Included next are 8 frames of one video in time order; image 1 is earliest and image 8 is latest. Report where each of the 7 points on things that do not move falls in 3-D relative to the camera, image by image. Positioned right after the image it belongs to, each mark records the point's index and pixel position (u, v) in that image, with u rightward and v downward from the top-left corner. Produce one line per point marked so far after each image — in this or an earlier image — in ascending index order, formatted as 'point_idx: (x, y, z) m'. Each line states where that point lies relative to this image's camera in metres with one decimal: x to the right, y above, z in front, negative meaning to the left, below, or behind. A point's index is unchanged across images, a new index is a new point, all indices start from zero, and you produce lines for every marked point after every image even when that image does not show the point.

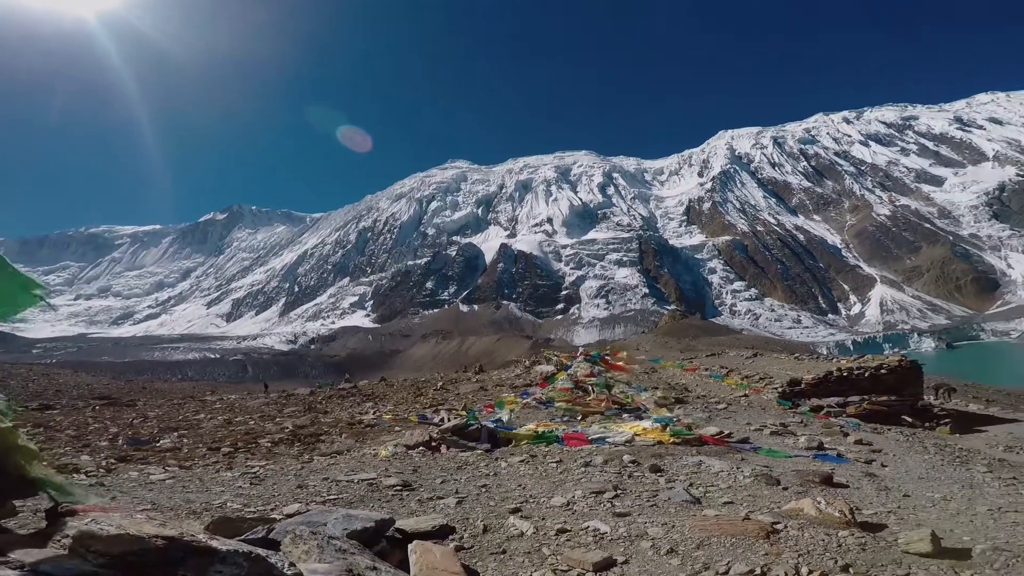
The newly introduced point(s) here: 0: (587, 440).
0: (+2.4, -4.3, +15.7) m
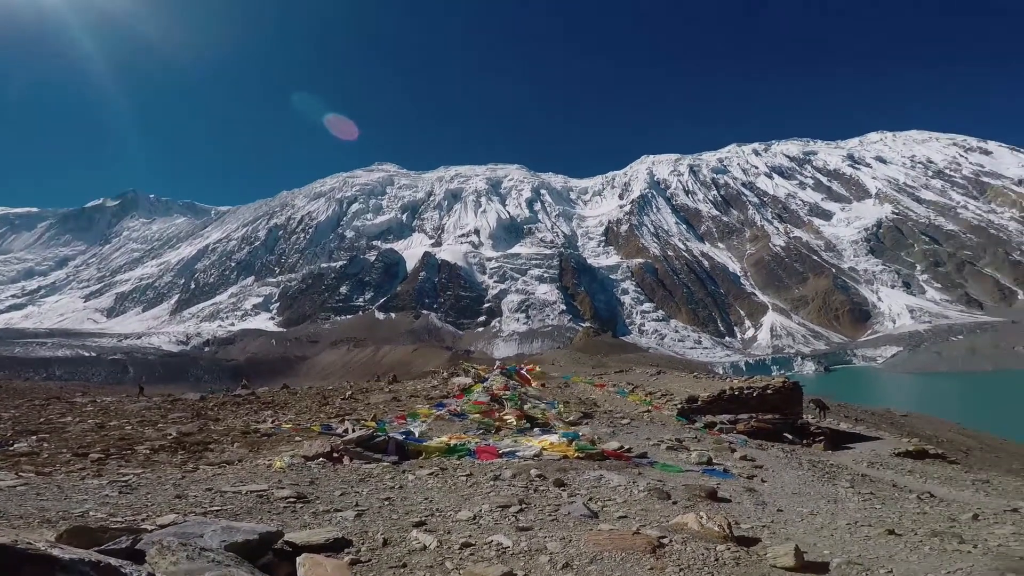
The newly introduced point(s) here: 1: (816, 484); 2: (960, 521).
0: (-0.4, -4.7, +15.8) m
1: (+8.1, -5.1, +14.7) m
2: (+9.1, -4.8, +11.4) m
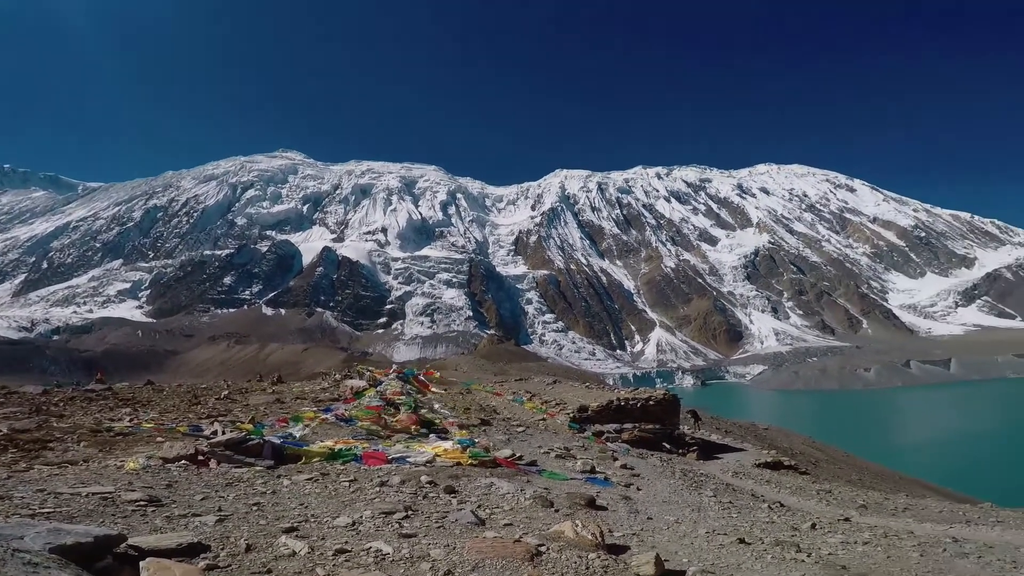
0: (-3.6, -4.7, +15.4) m
1: (+4.9, -5.7, +15.5) m
2: (+6.4, -5.4, +12.4) m
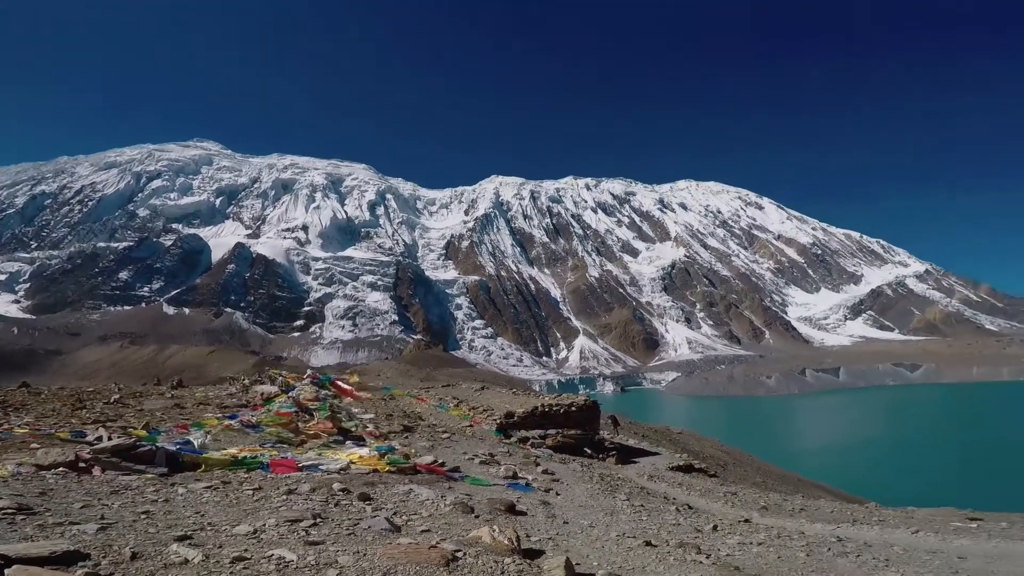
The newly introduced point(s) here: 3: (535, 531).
0: (-5.8, -4.7, +14.7) m
1: (+2.5, -5.9, +15.8) m
2: (+4.4, -5.6, +12.9) m
3: (+0.5, -5.4, +12.6) m
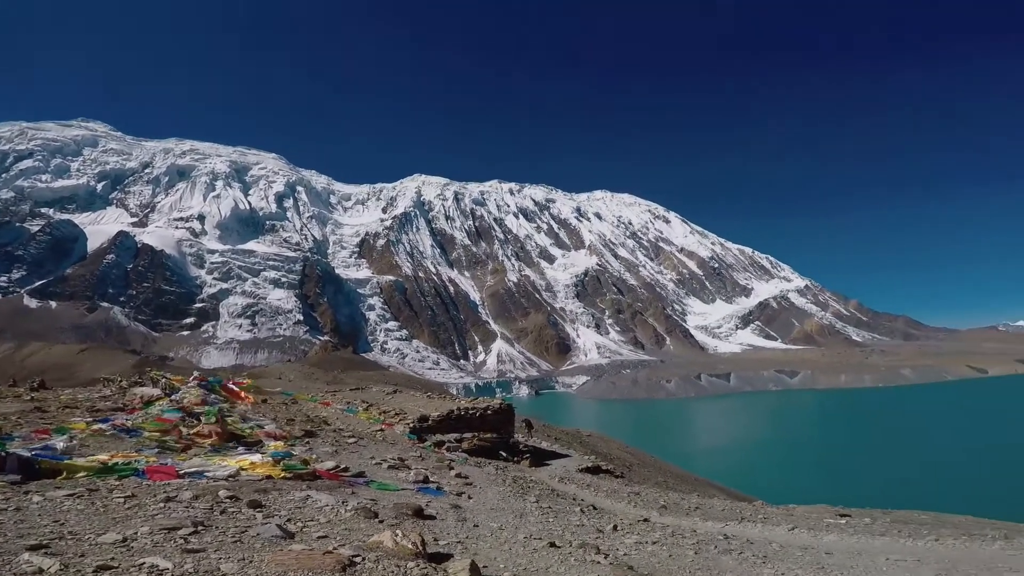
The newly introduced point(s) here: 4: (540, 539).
0: (-8.2, -4.6, +13.7) m
1: (-0.1, -6.0, +15.9) m
2: (+2.1, -5.8, +13.2) m
3: (-1.7, -5.5, +12.4) m
4: (+0.5, -5.7, +12.8) m
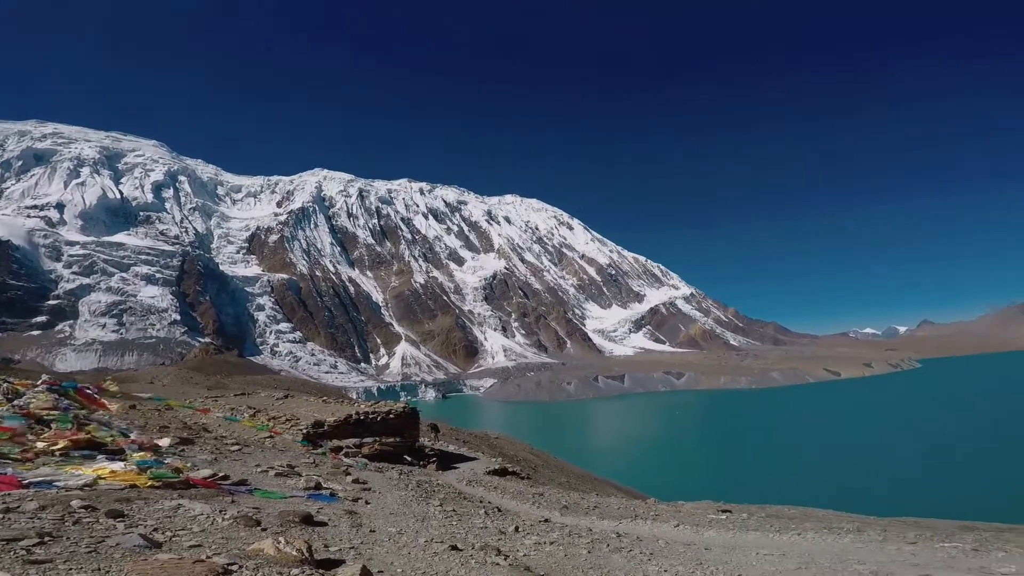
0: (-10.5, -4.4, +12.0) m
1: (-2.9, -6.1, +15.6) m
2: (-0.2, -5.9, +13.3) m
3: (-3.9, -5.4, +11.9) m
4: (-1.8, -5.7, +12.7) m
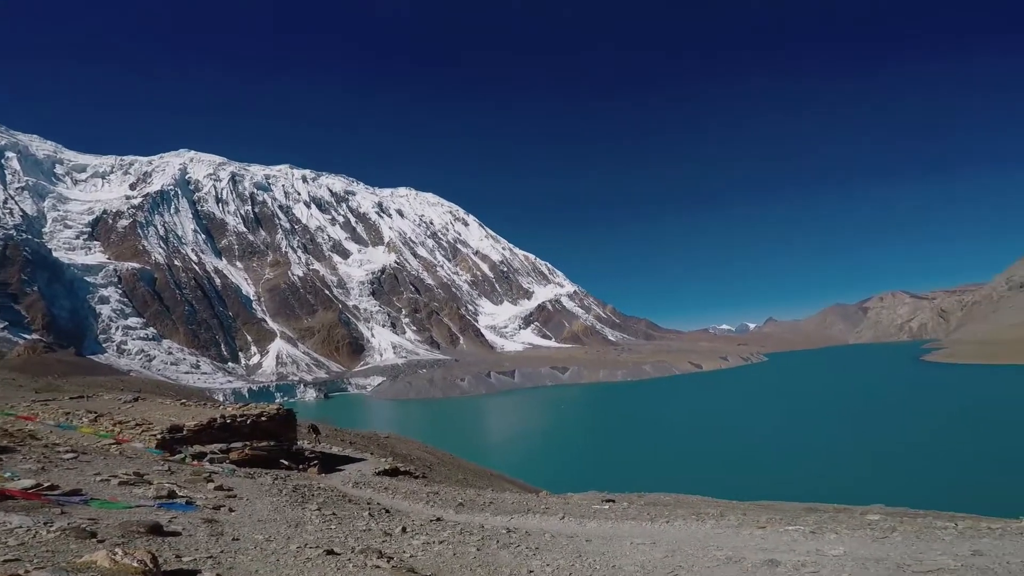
0: (-12.4, -4.0, +9.3) m
1: (-5.8, -5.8, +14.4) m
2: (-2.7, -5.7, +12.7) m
3: (-5.9, -5.1, +10.6) m
4: (-4.0, -5.5, +11.8) m
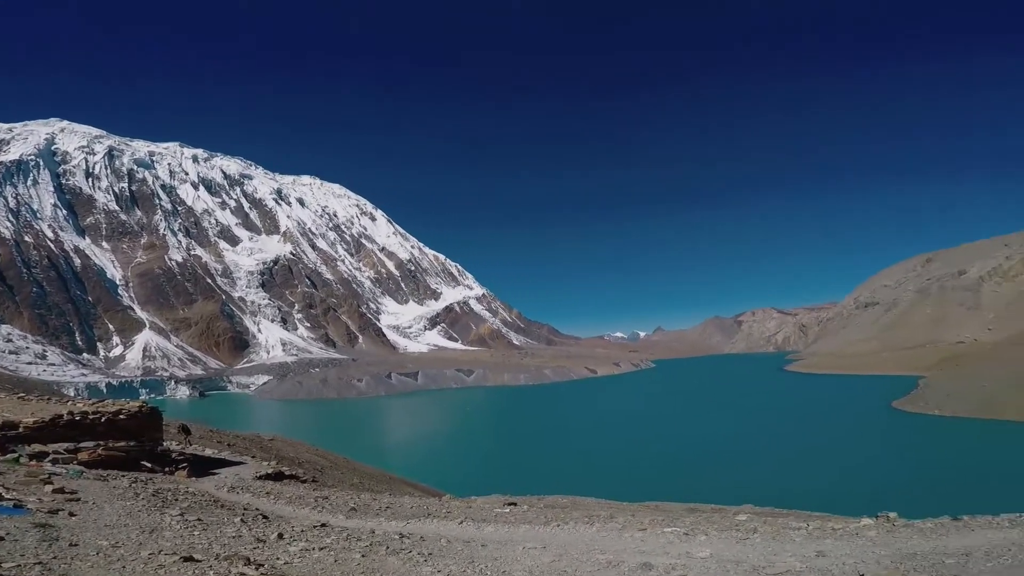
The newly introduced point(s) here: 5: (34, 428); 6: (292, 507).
0: (-13.7, -3.0, +6.7) m
1: (-8.2, -5.3, +12.8) m
2: (-4.9, -5.4, +11.8) m
3: (-7.7, -4.6, +9.1) m
4: (-6.0, -5.1, +10.6) m
5: (-14.7, -4.3, +17.5) m
6: (-6.2, -6.2, +15.7) m
